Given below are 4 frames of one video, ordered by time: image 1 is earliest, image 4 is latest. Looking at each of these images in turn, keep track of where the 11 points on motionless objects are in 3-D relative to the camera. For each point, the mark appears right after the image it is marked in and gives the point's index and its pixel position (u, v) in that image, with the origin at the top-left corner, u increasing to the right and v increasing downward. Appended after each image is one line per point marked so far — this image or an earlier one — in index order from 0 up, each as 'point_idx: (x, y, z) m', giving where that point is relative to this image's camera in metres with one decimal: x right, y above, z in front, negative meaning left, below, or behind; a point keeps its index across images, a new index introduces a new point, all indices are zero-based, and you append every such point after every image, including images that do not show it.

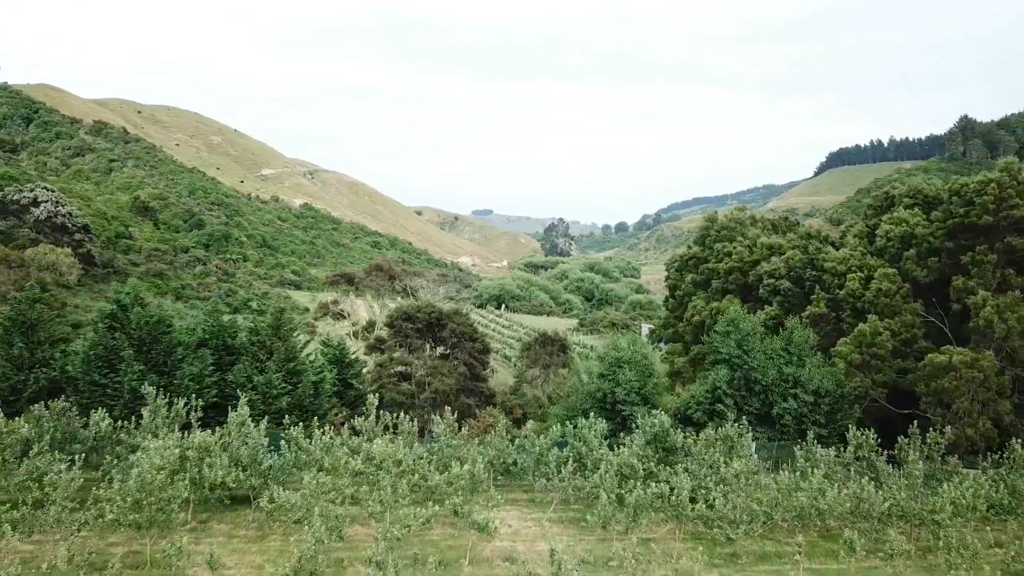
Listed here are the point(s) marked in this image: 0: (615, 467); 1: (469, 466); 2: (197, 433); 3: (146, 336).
0: (+2.0, -3.5, +16.0) m
1: (-0.8, -3.3, +15.5) m
2: (-5.6, -2.6, +14.8) m
3: (-8.7, -1.2, +19.7) m
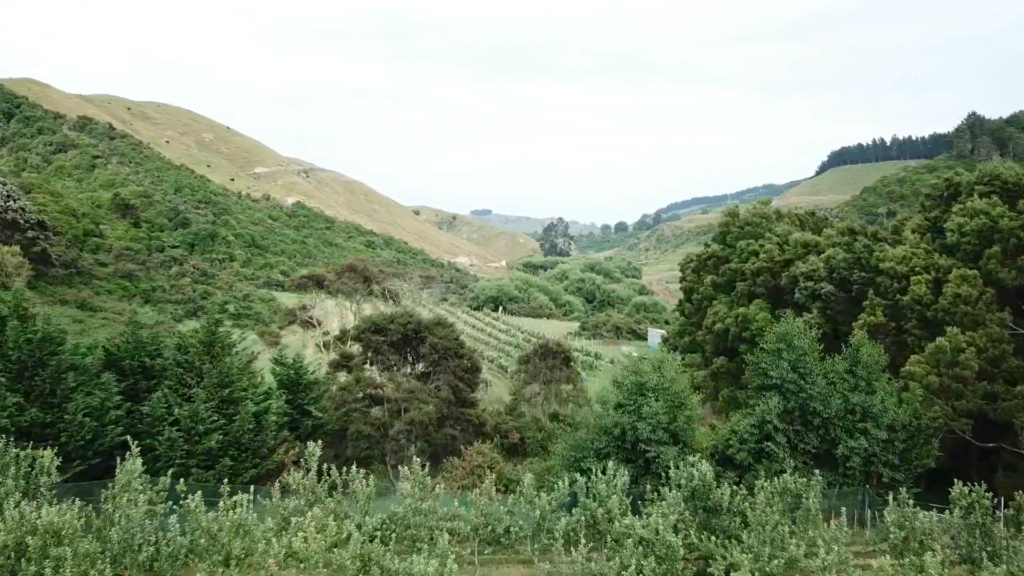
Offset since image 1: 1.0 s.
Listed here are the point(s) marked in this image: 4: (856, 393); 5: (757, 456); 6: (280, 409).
0: (+1.9, -3.6, +11.5) m
1: (-0.9, -3.5, +11.0) m
2: (-5.8, -2.7, +10.3) m
3: (-8.8, -1.3, +15.2) m
4: (+7.0, -2.1, +16.8) m
5: (+5.0, -3.4, +16.8) m
6: (-5.1, -2.7, +18.2) m
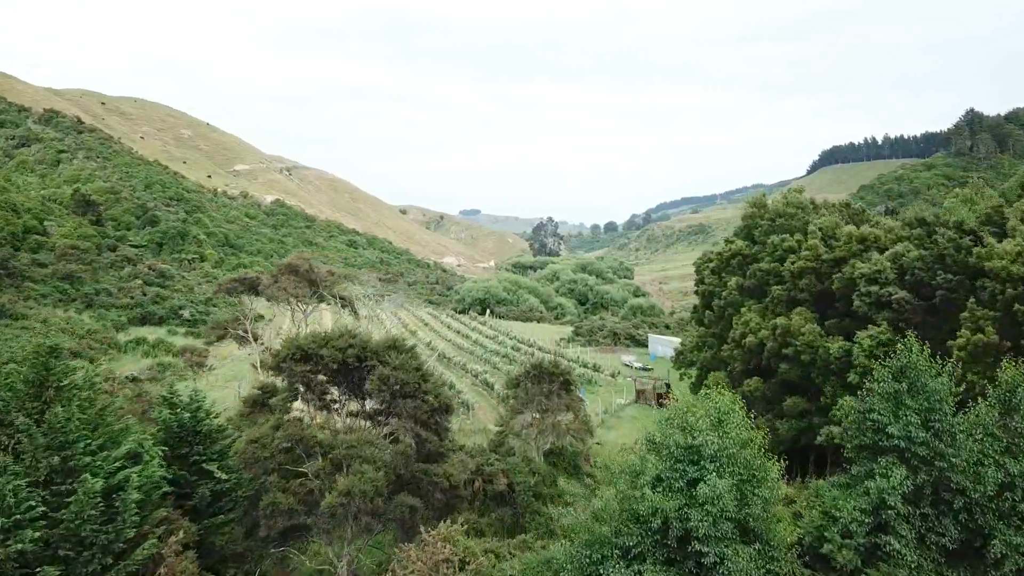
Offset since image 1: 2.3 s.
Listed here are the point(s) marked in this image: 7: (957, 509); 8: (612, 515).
0: (+1.7, -3.8, +5.7) m
1: (-1.1, -3.6, +5.2) m
2: (-5.9, -2.9, +4.5) m
3: (-9.0, -1.5, +9.3) m
4: (+6.7, -2.3, +11.1) m
5: (+4.7, -3.6, +11.1) m
6: (-5.4, -2.8, +12.4) m
7: (+5.9, -2.9, +11.0) m
8: (+1.3, -3.1, +11.4) m
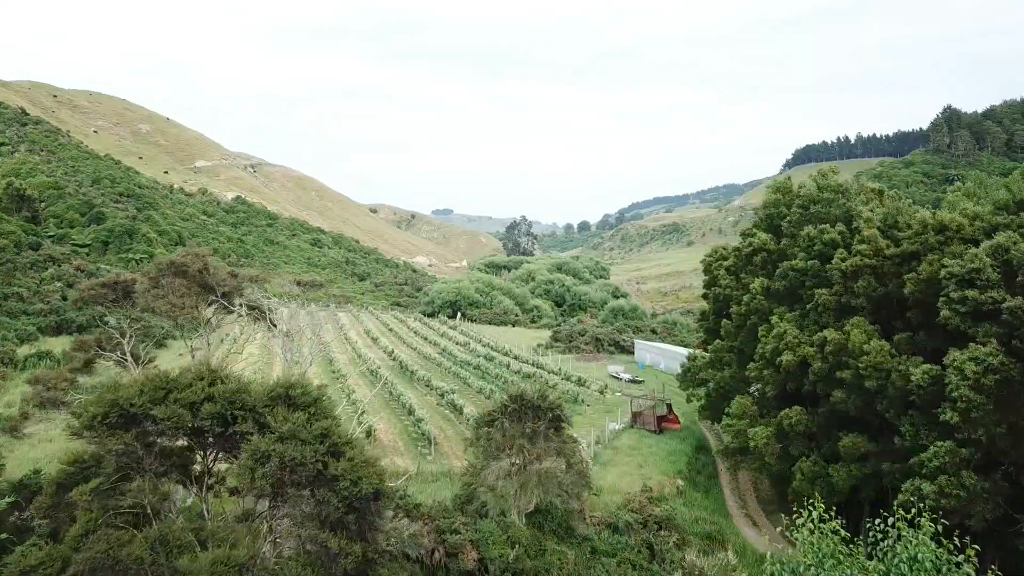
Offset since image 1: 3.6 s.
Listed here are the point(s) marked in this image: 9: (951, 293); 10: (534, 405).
0: (+1.7, -3.9, 0.0) m
1: (-1.1, -3.7, -0.7) m
2: (-5.9, -3.0, -1.5) m
3: (-9.2, -1.6, +3.2) m
4: (+6.5, -2.4, +5.6) m
5: (+4.5, -3.7, +5.4) m
6: (-5.6, -3.0, +6.4) m
7: (+5.7, -3.0, +5.4) m
8: (+1.1, -3.2, +5.6) m
9: (+8.6, -0.1, +16.2) m
10: (+0.5, -2.5, +18.0) m
